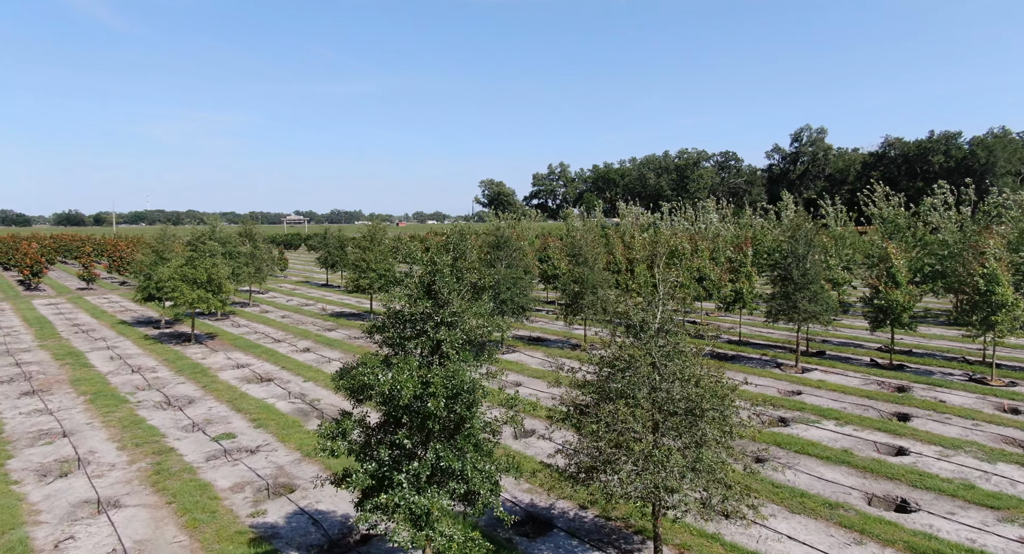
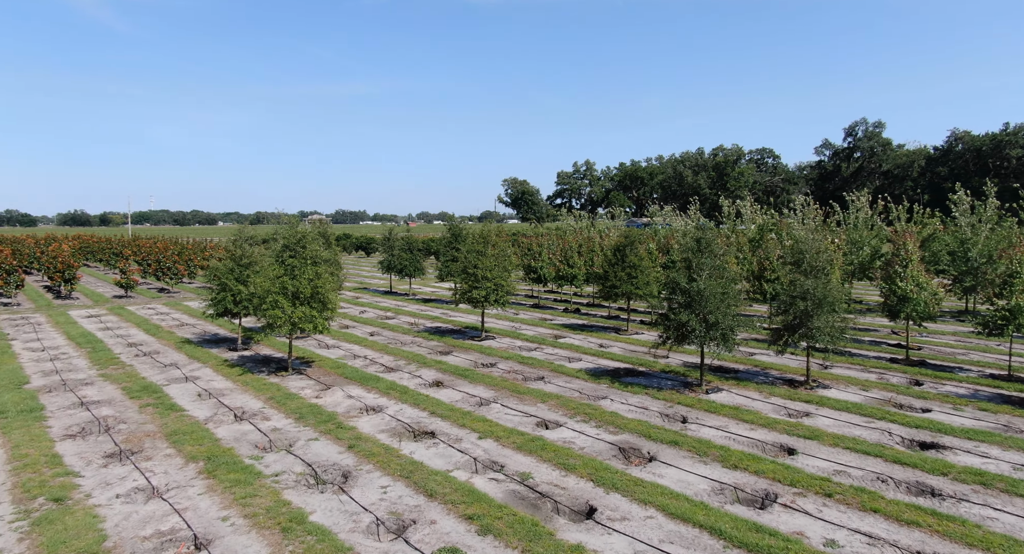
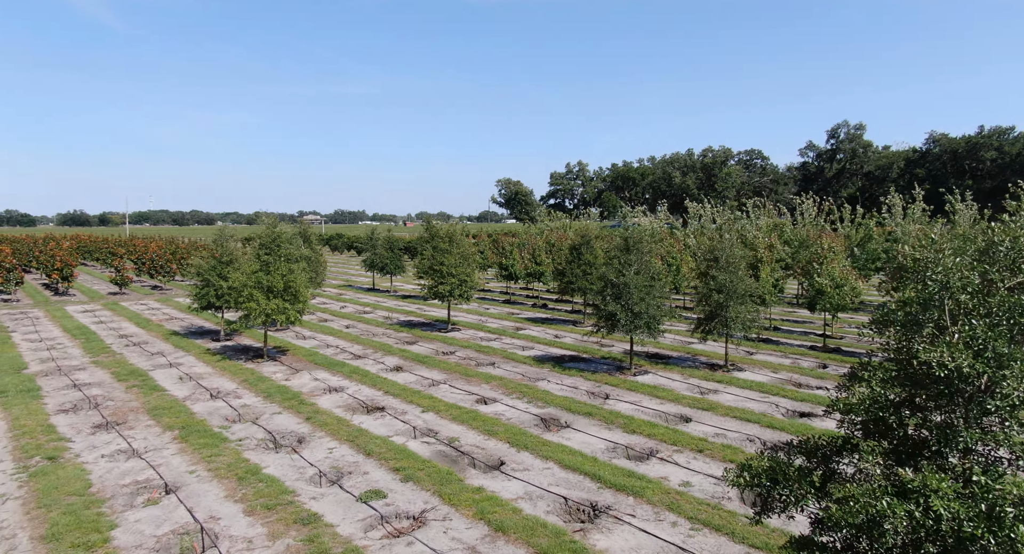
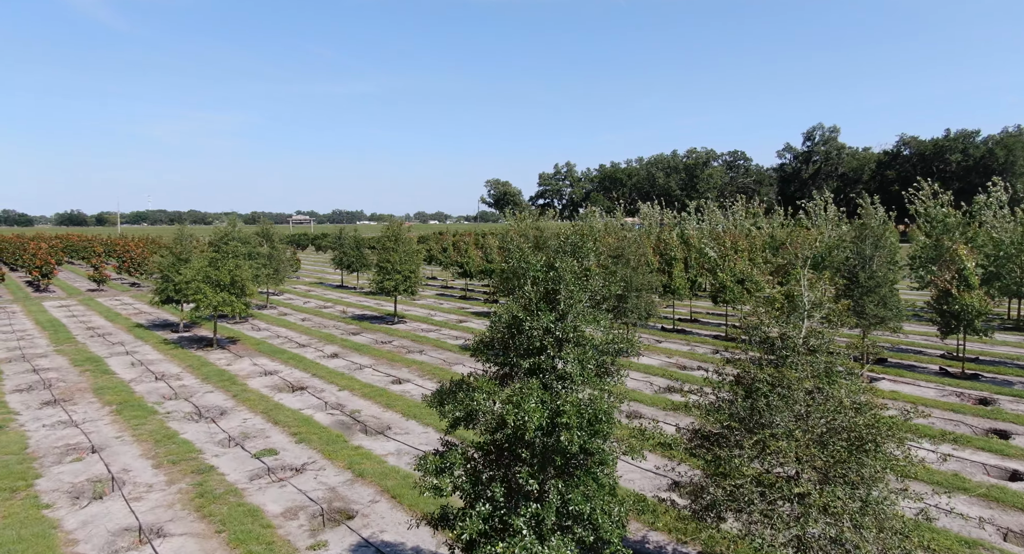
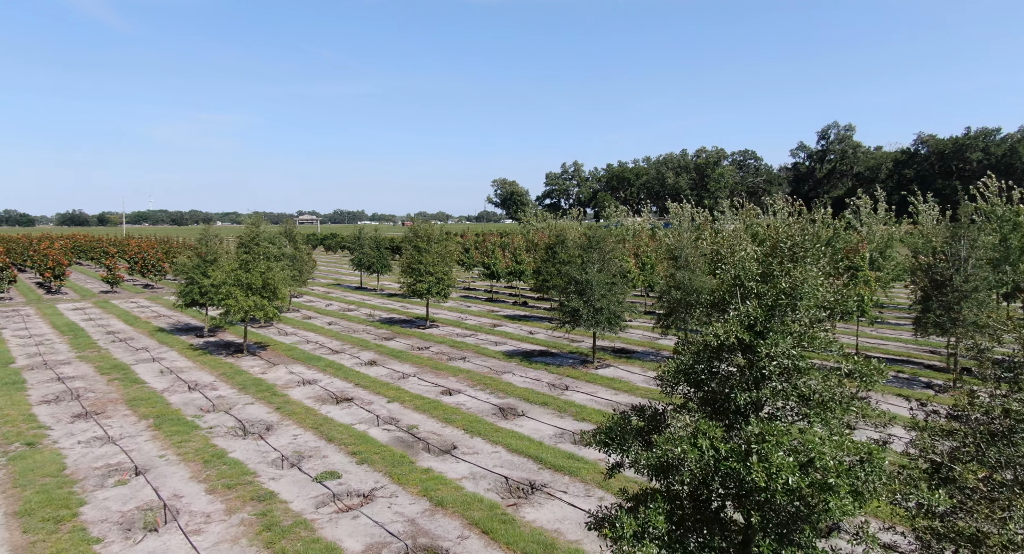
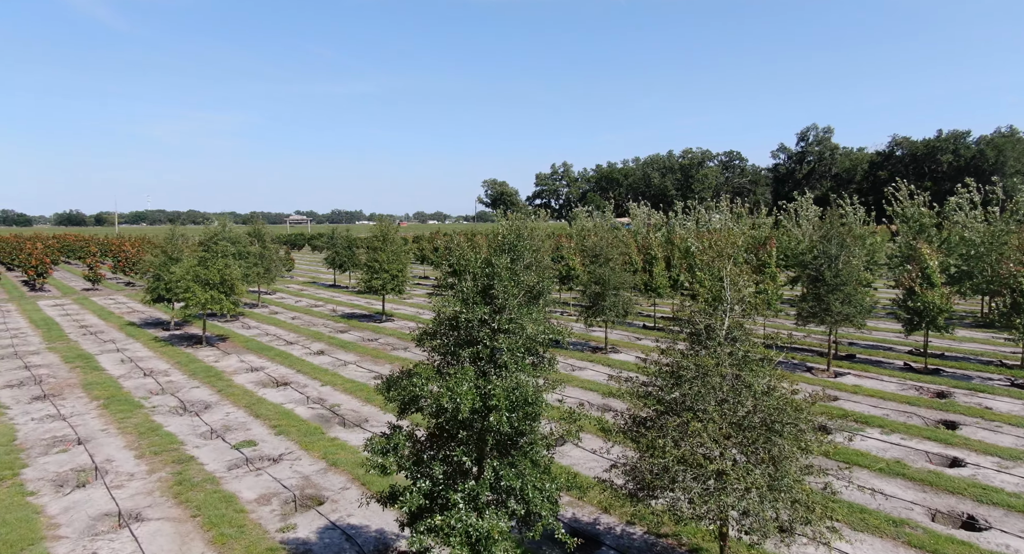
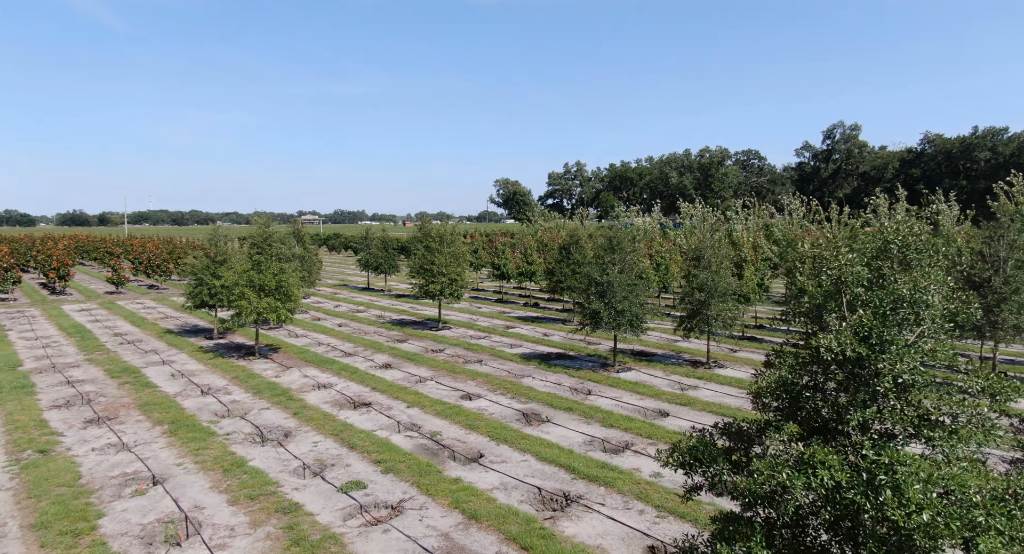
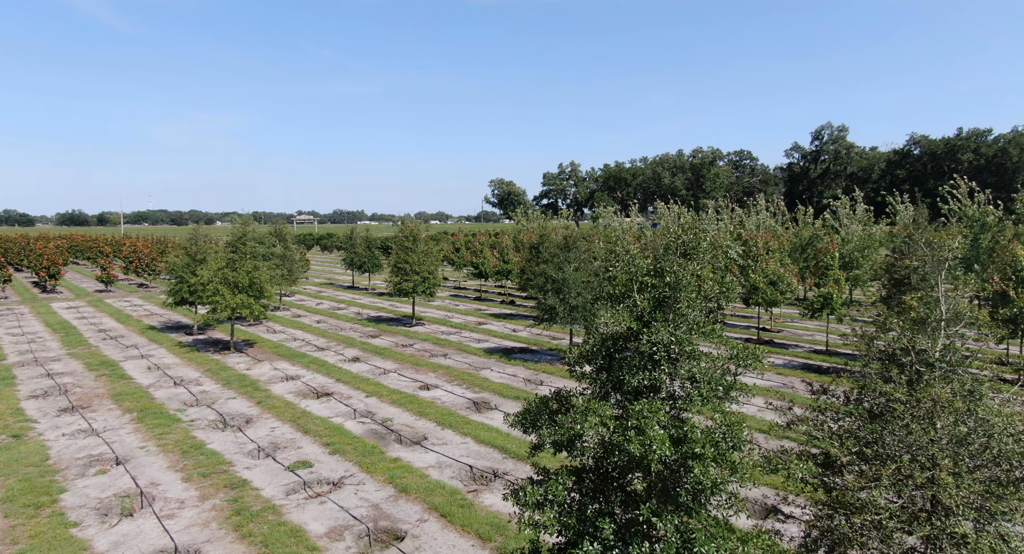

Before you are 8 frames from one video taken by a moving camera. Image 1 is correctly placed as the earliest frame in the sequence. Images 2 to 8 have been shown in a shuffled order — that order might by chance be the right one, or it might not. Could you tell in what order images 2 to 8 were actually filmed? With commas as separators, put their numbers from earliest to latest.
6, 4, 8, 5, 7, 3, 2
